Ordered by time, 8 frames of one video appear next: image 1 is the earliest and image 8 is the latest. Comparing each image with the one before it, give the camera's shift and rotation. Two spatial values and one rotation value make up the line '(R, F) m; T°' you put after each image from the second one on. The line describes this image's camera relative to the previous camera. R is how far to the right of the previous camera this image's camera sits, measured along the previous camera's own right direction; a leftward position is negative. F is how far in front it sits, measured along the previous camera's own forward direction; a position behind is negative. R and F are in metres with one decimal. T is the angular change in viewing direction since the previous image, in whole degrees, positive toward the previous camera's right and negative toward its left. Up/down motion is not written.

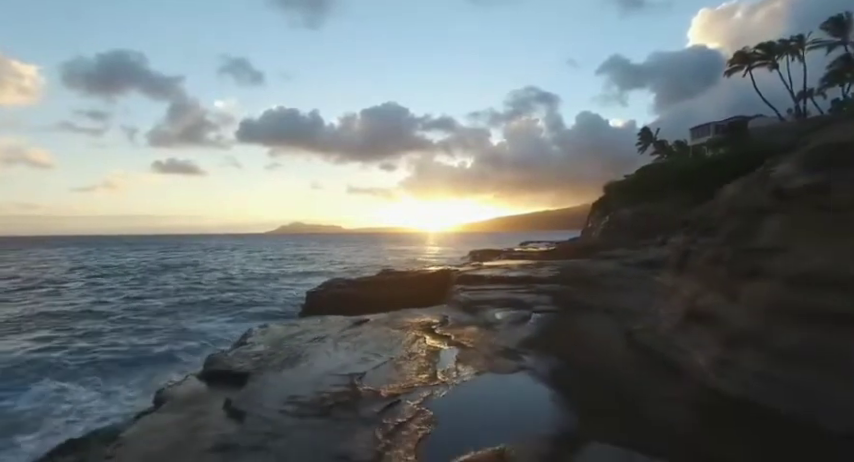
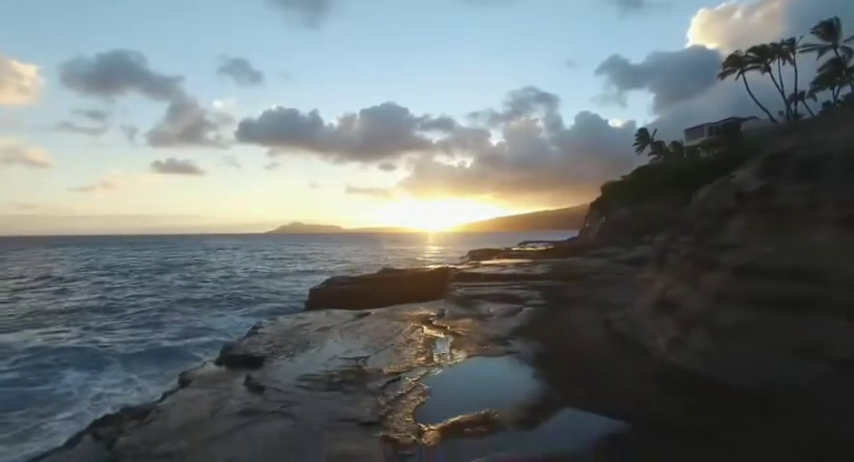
(+0.1, -1.2) m; 0°
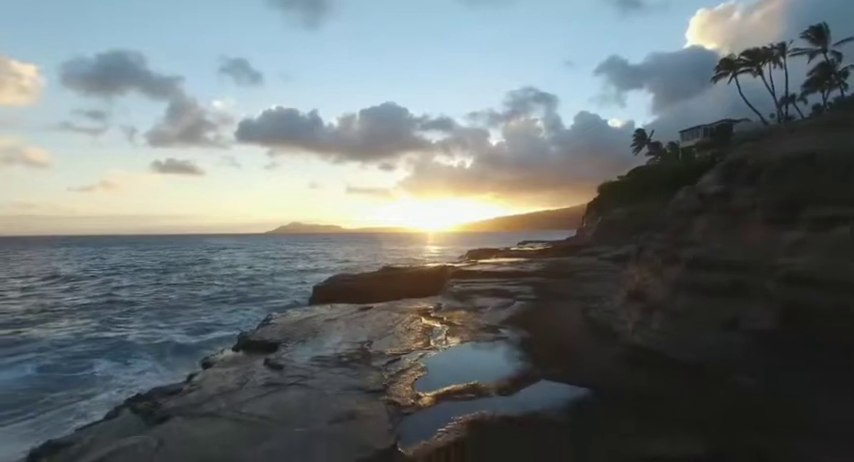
(+0.1, -1.3) m; 0°
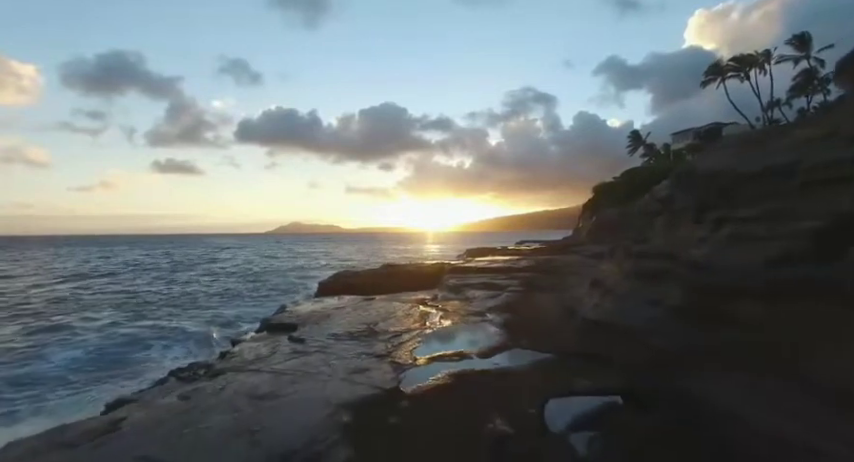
(+0.1, -2.2) m; 0°
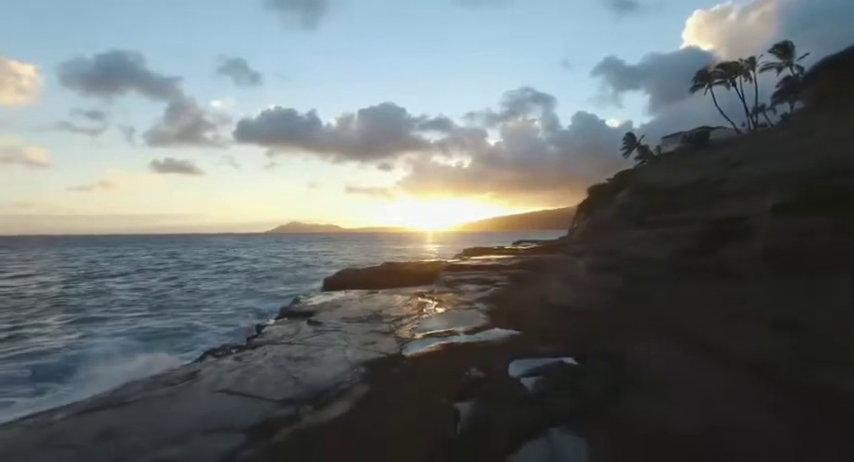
(+0.1, -2.6) m; 0°
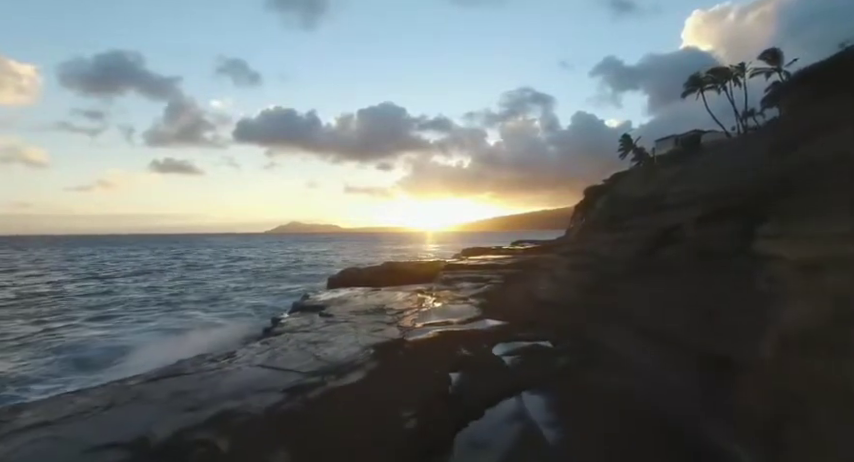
(0.0, -1.9) m; 0°
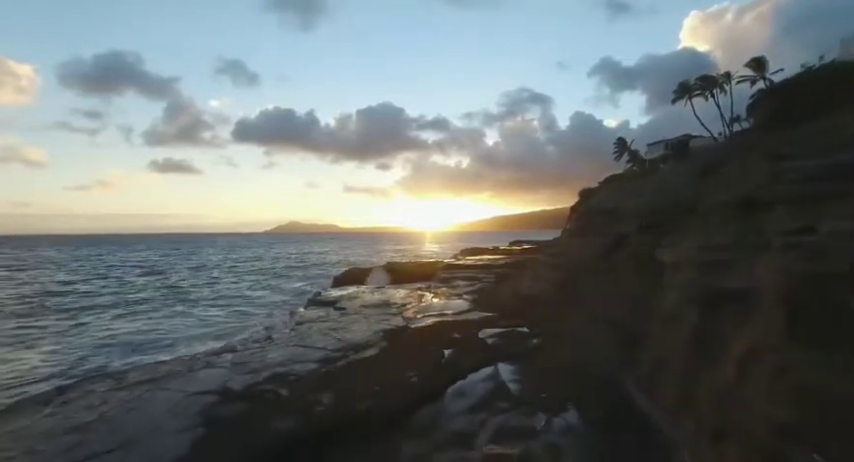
(0.0, -2.7) m; 0°
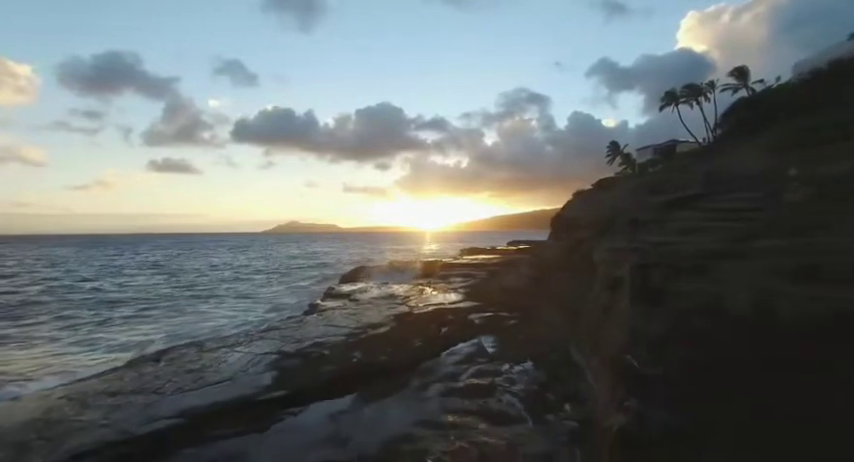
(-0.1, -3.6) m; 0°
